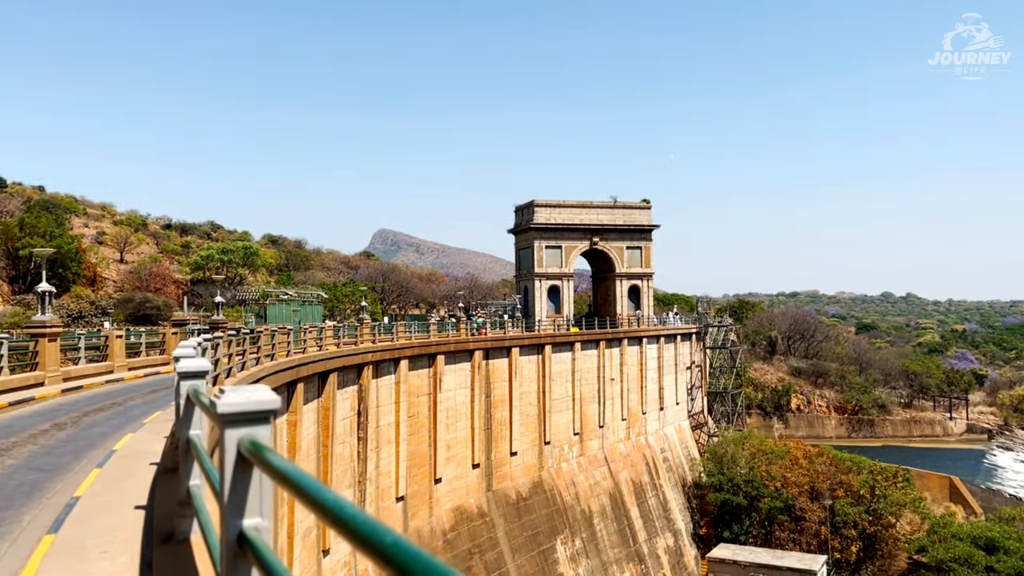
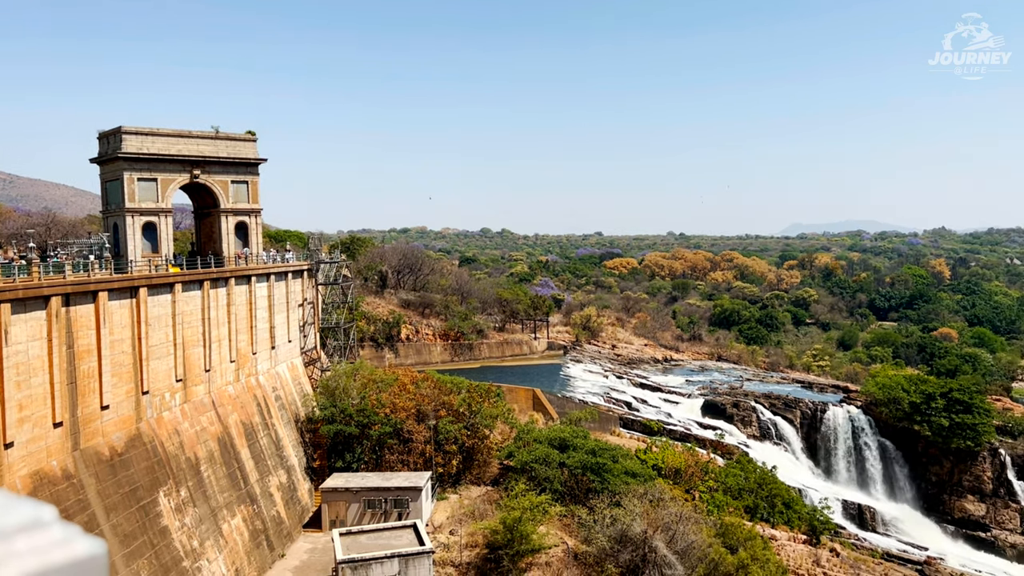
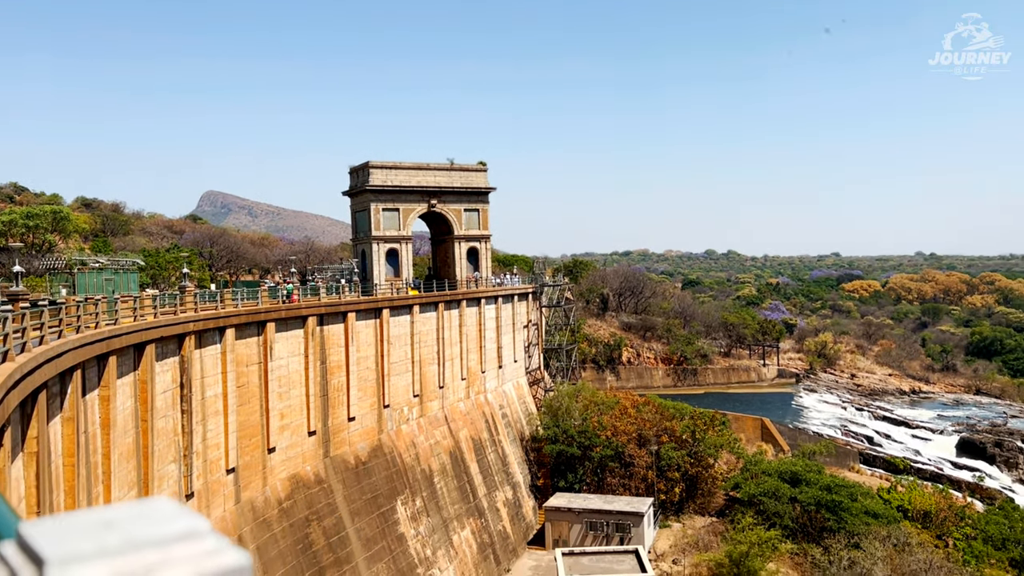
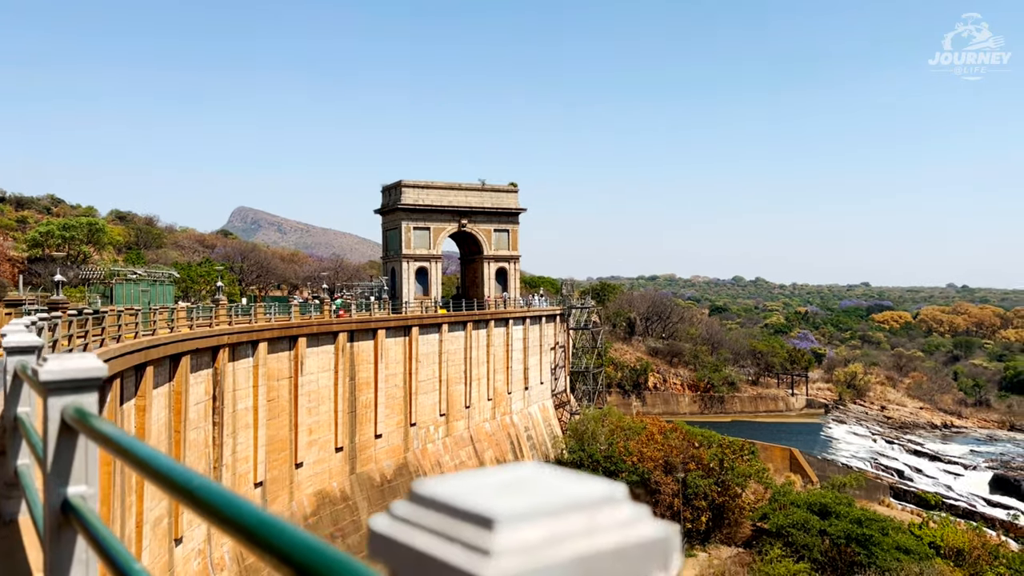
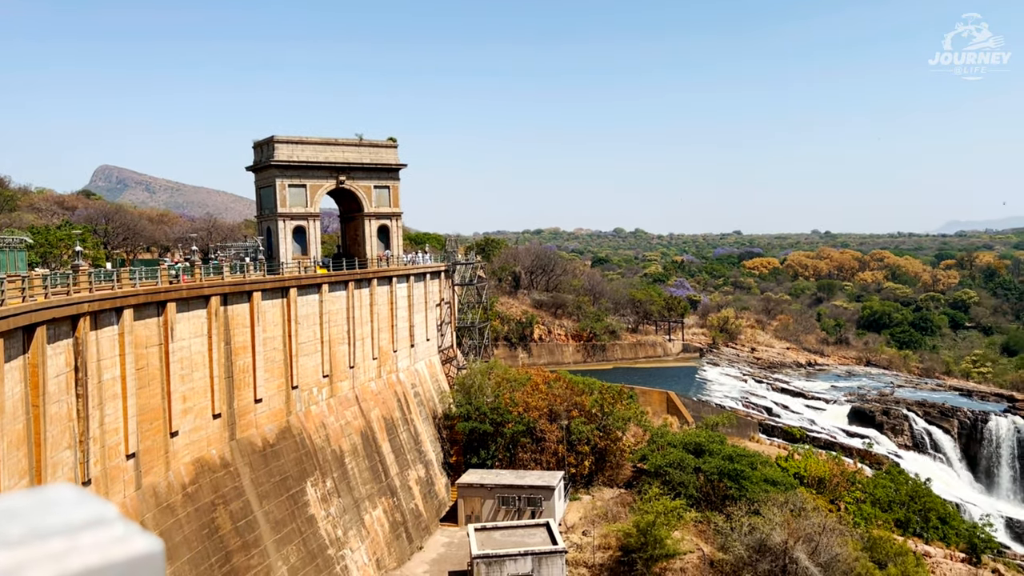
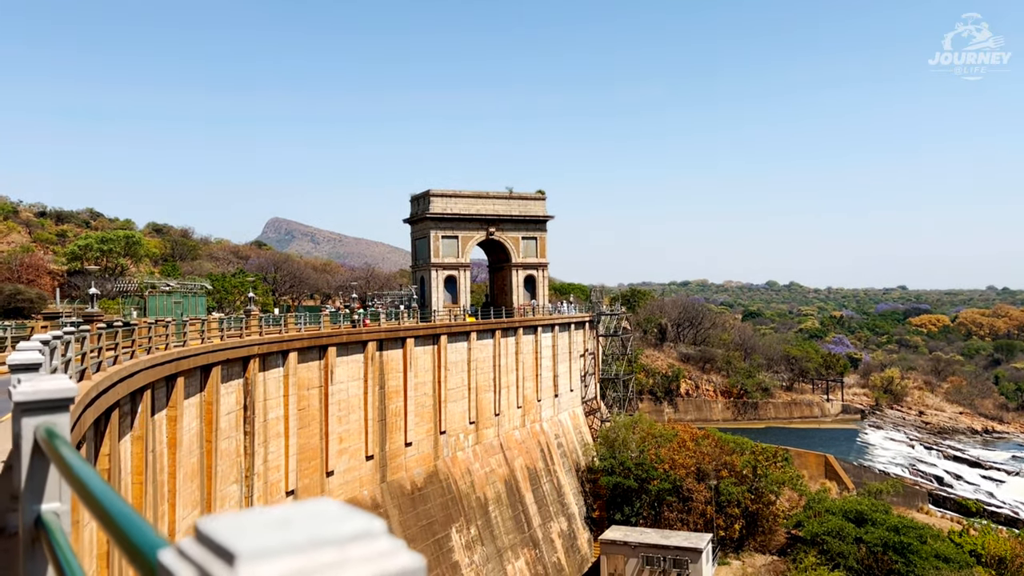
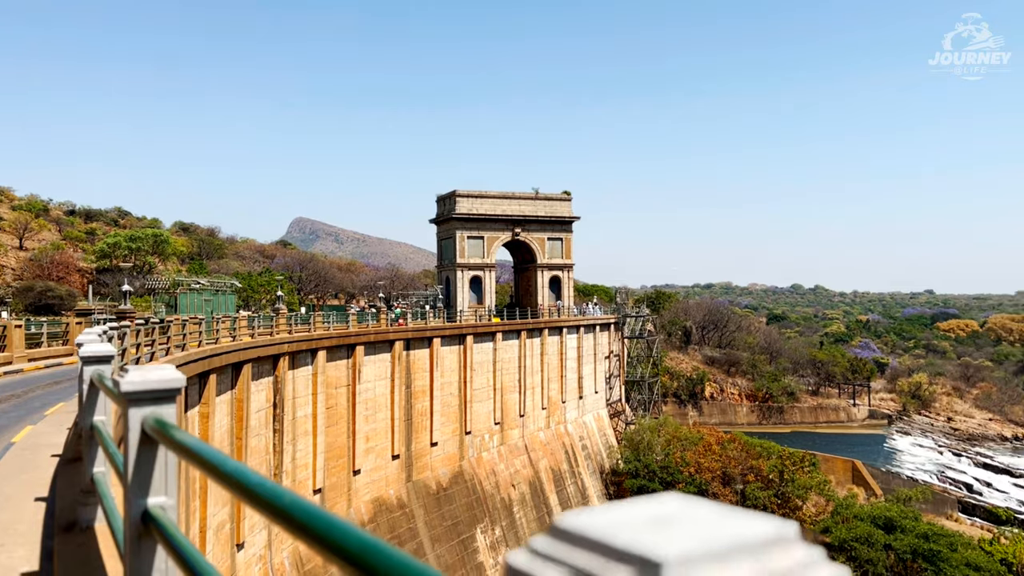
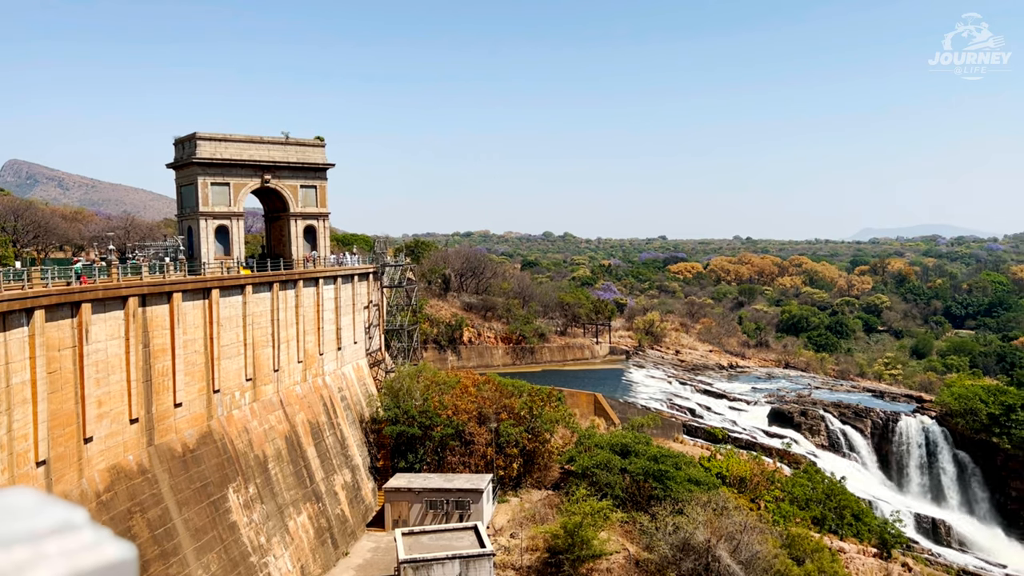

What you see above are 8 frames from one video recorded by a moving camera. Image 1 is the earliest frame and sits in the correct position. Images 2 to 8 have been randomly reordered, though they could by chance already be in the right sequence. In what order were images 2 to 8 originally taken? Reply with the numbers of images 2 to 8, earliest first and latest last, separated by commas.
7, 4, 6, 3, 5, 8, 2
